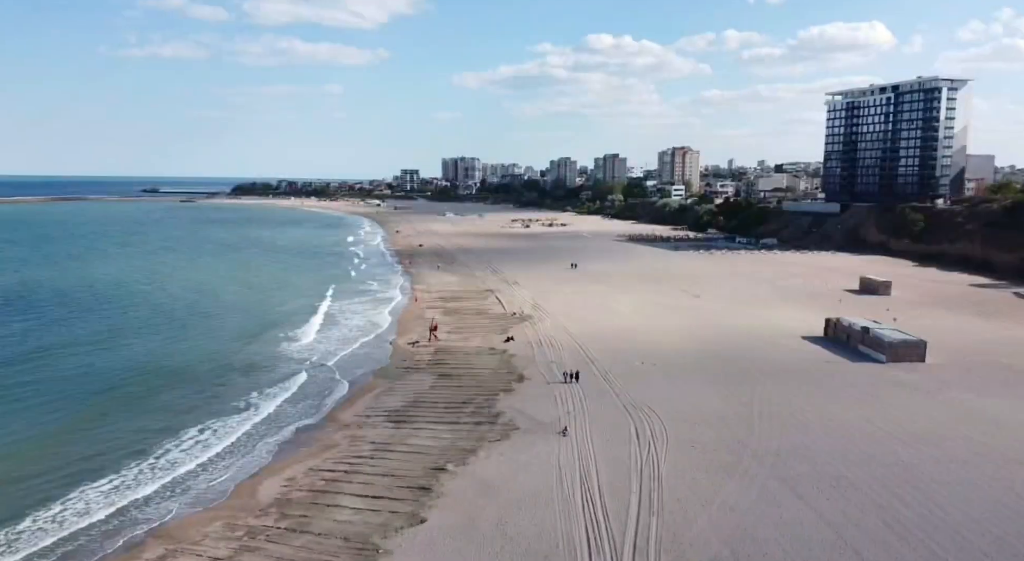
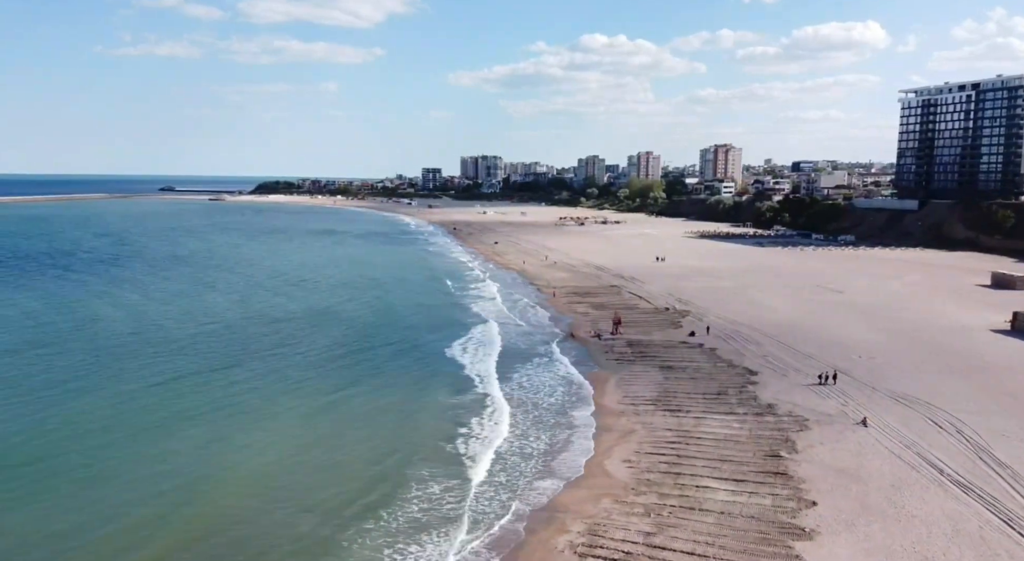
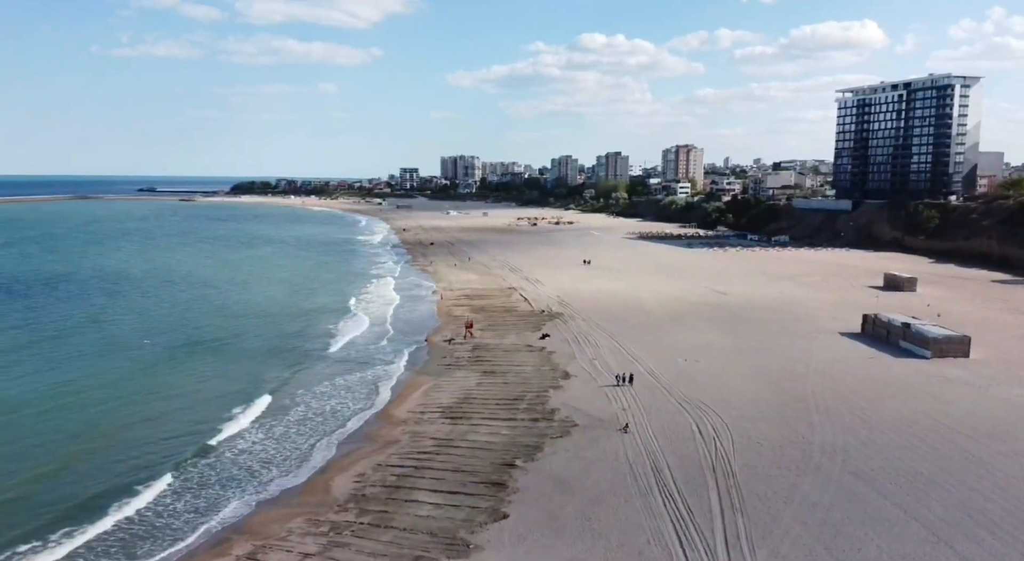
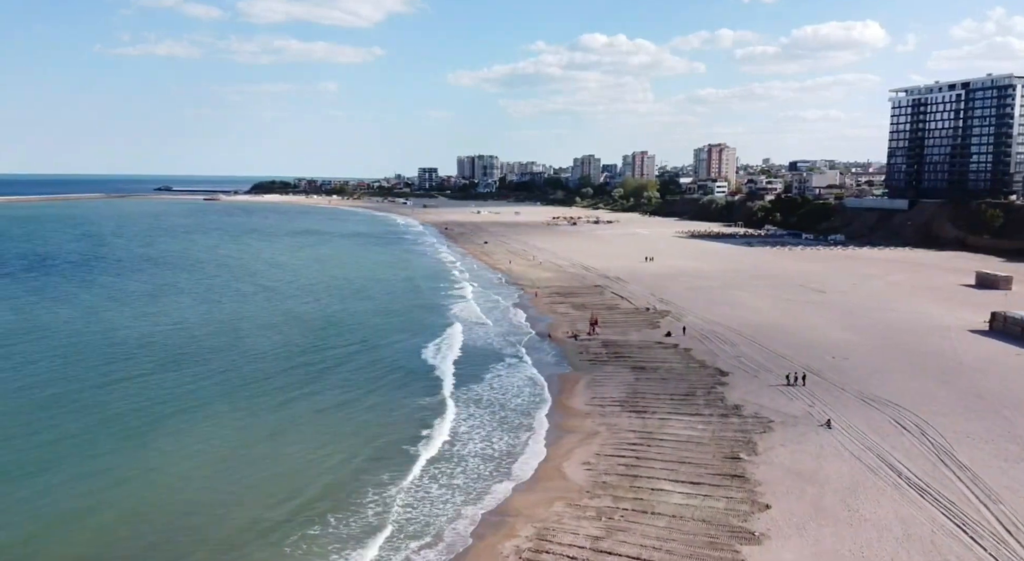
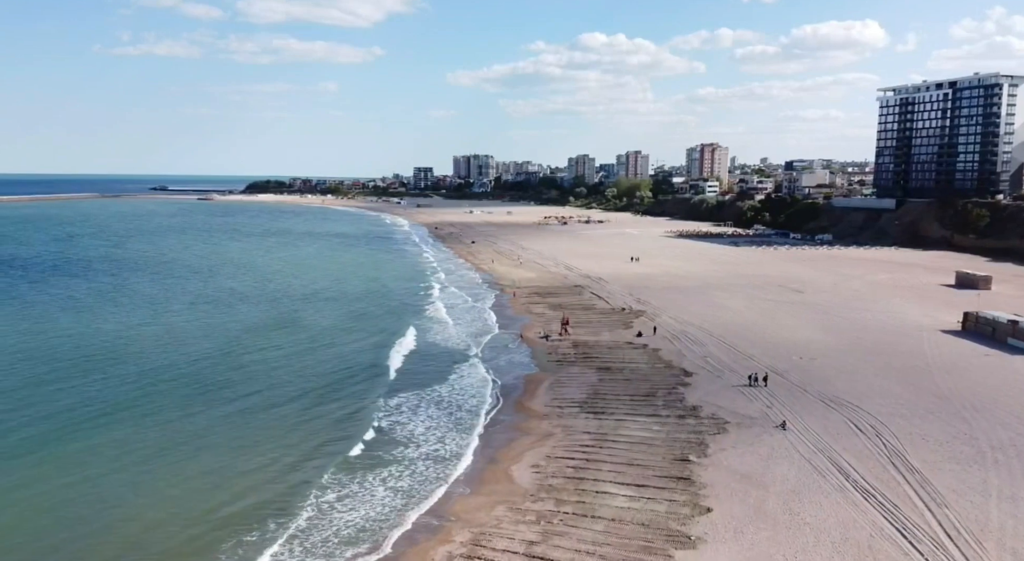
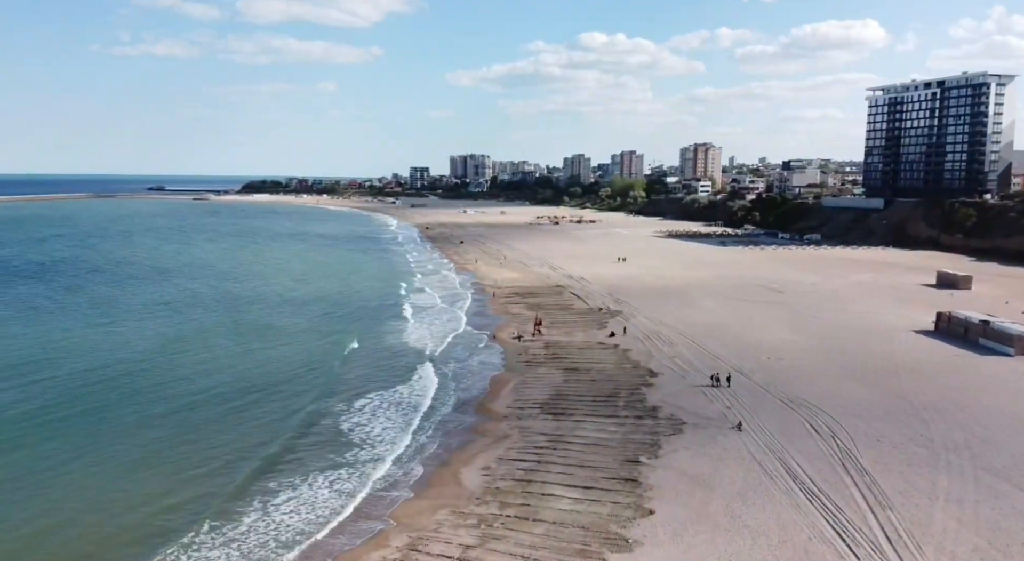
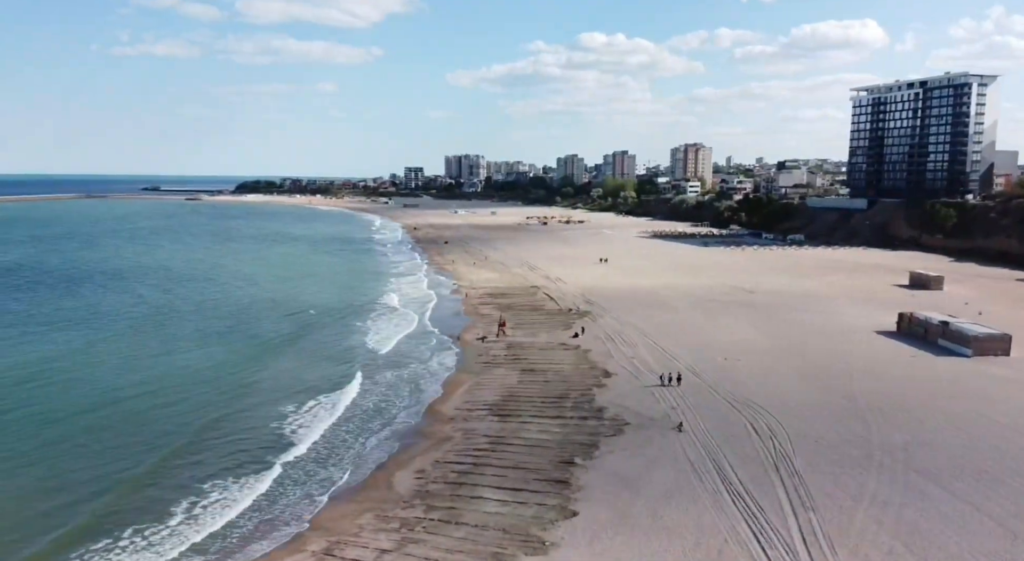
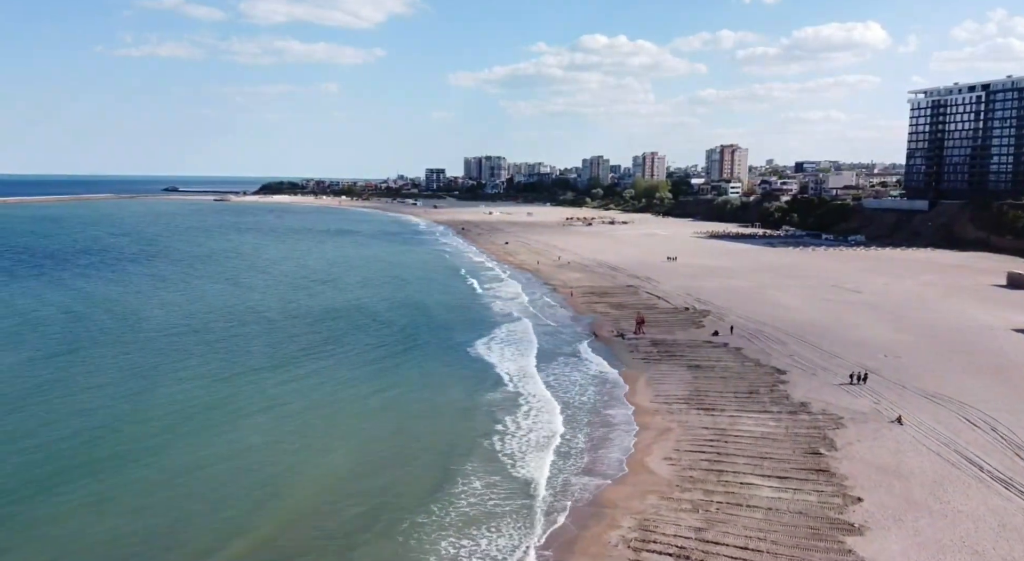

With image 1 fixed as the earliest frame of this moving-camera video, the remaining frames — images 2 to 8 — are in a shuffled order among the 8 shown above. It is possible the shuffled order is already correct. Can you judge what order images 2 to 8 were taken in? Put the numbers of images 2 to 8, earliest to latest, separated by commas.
3, 7, 6, 5, 4, 2, 8
